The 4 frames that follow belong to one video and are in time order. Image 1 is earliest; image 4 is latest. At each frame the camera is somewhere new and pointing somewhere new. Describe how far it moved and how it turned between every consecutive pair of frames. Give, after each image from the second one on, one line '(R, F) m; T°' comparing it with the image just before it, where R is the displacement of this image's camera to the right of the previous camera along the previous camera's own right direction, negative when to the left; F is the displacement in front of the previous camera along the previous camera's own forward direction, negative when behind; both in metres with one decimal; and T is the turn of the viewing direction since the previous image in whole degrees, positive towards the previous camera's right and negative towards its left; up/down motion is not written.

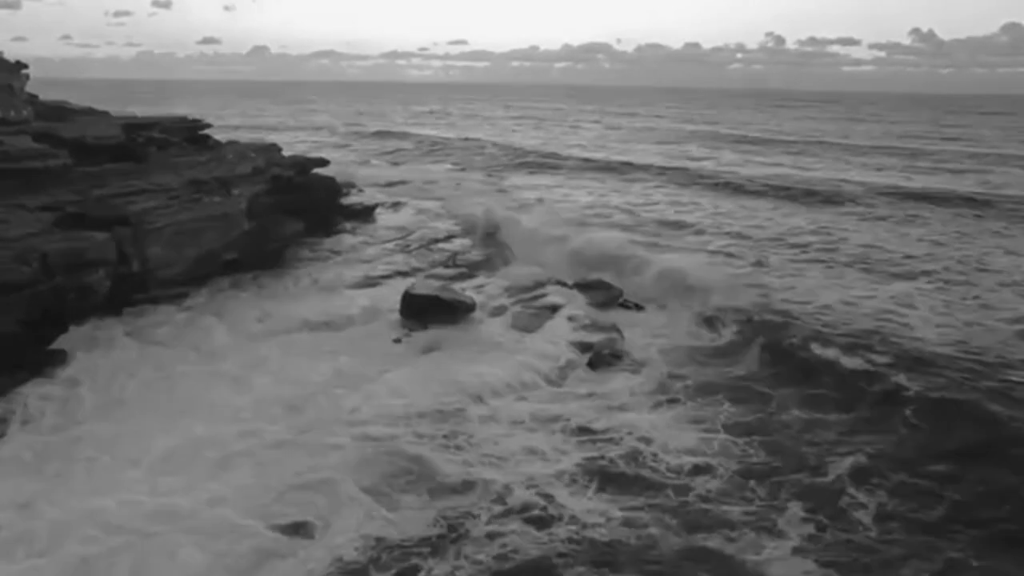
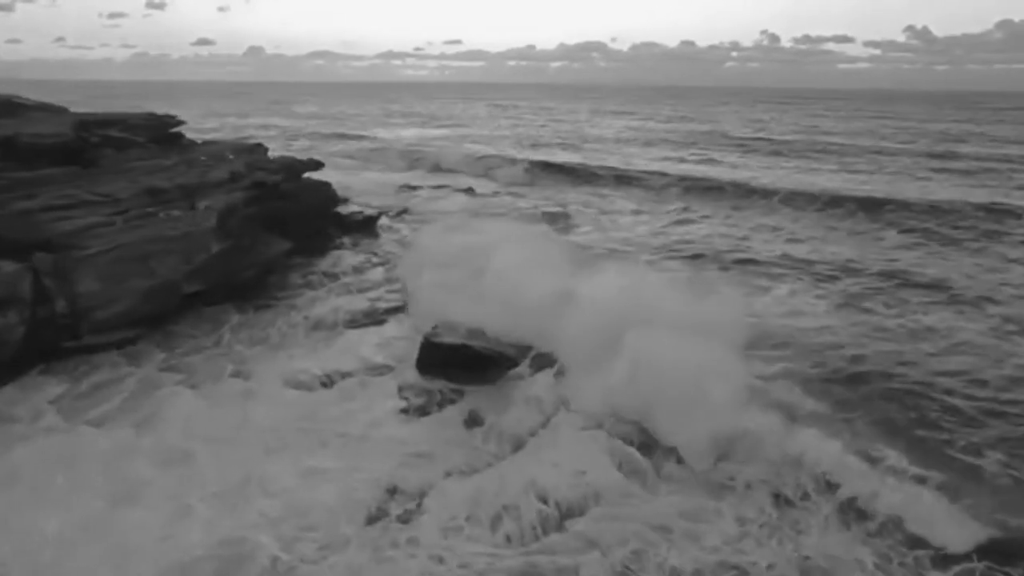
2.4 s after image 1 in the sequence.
(-0.7, +2.3) m; 0°
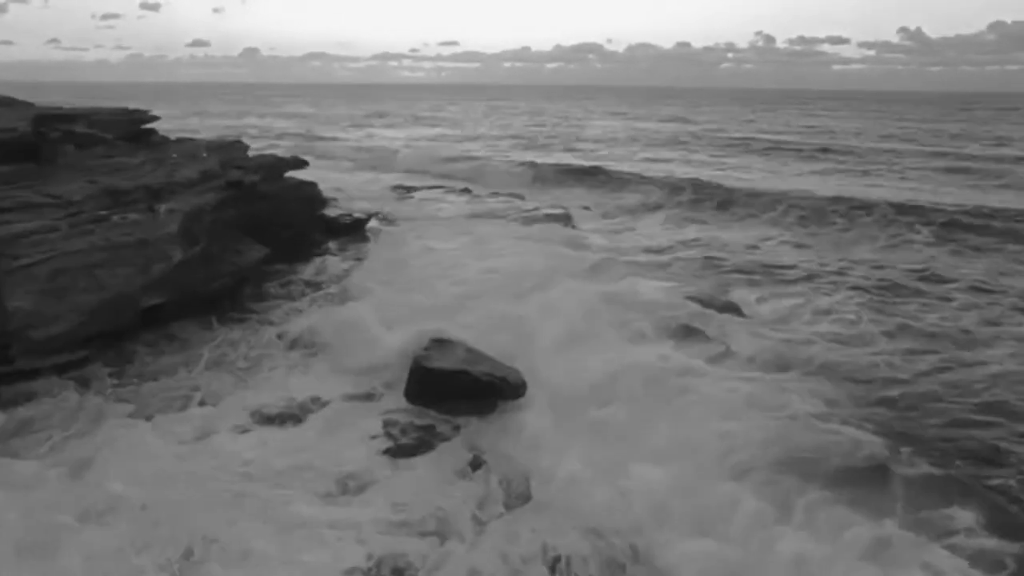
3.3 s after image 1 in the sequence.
(-0.1, +0.9) m; 0°
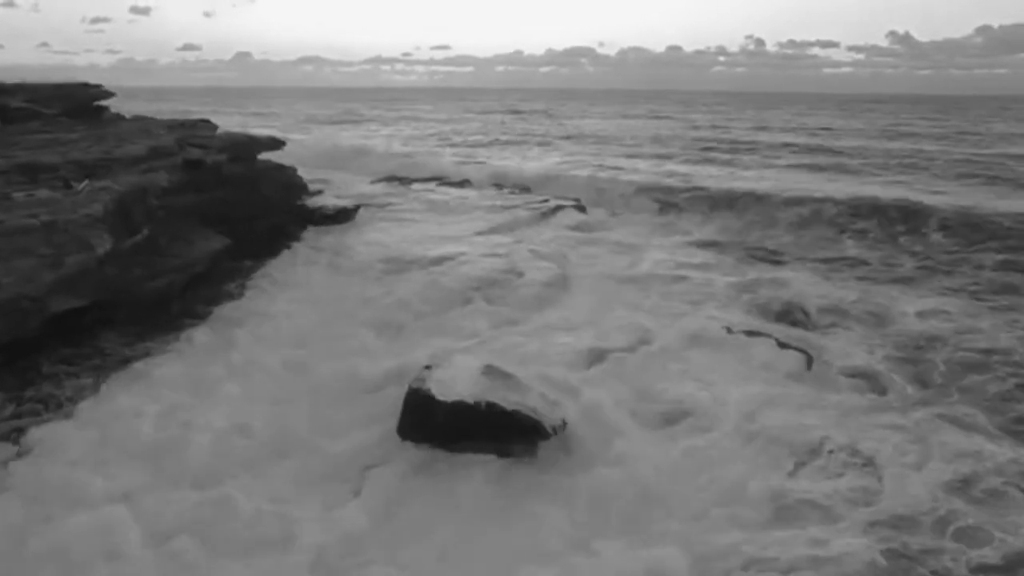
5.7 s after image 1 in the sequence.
(-0.3, +1.6) m; +1°
